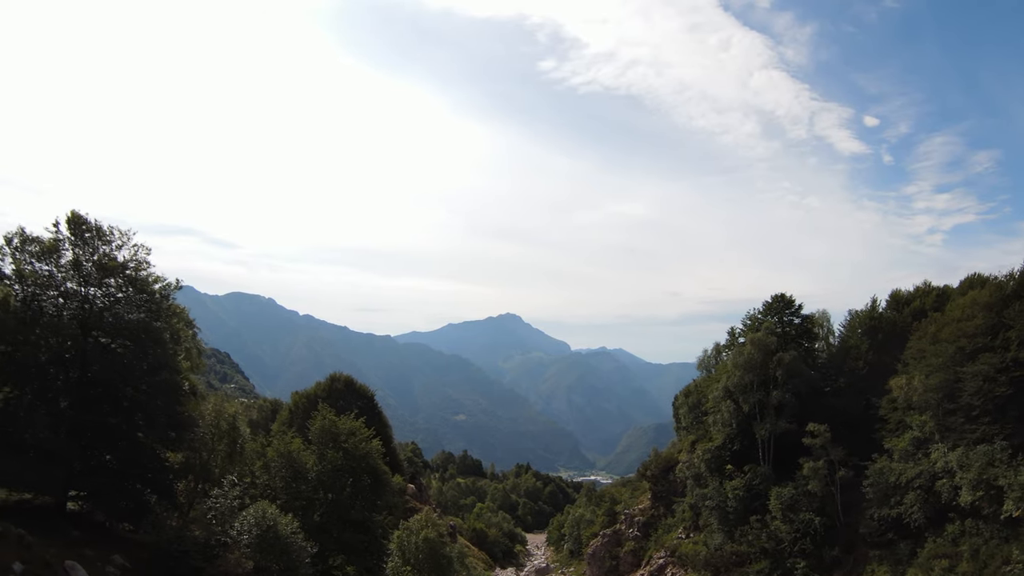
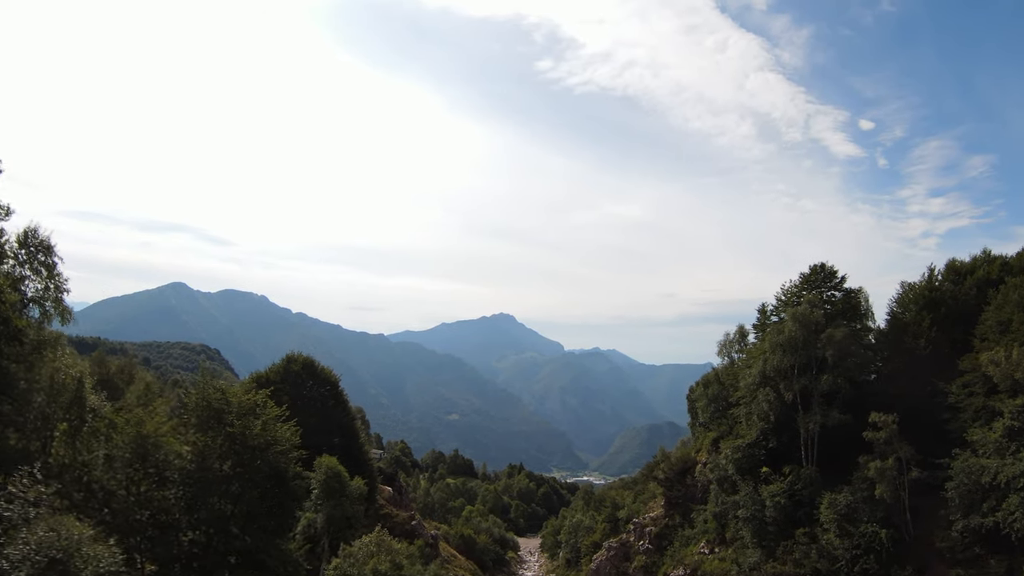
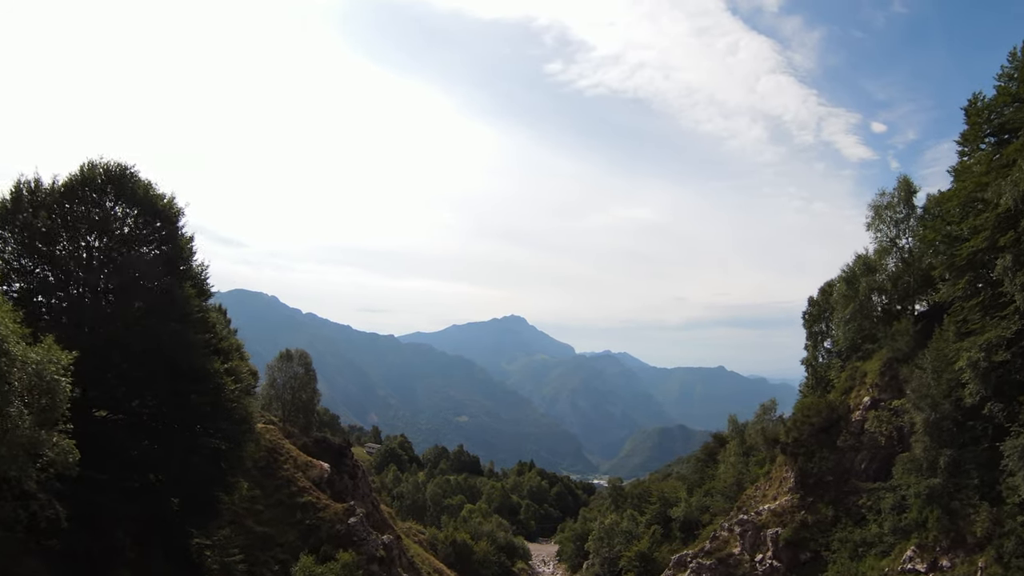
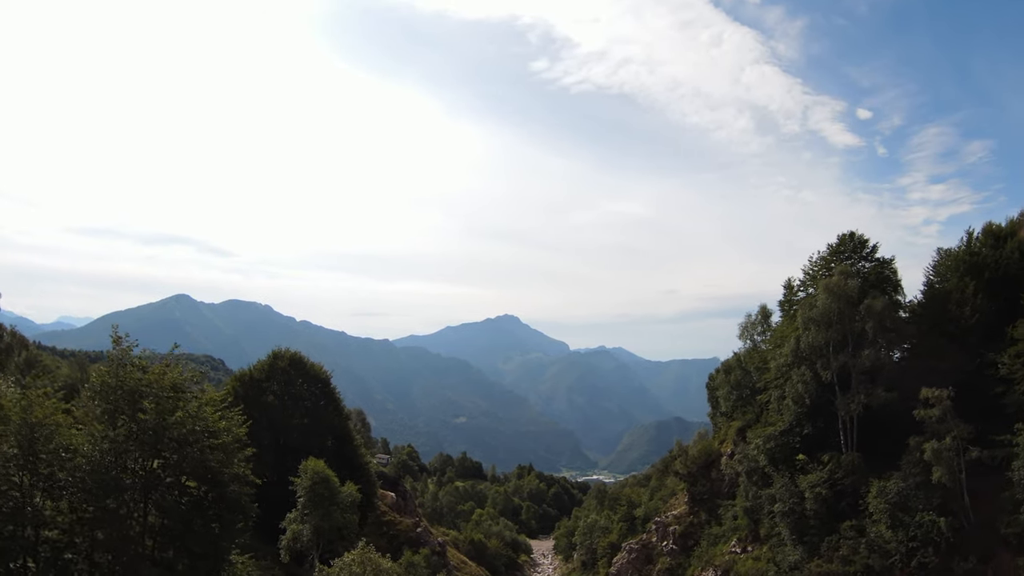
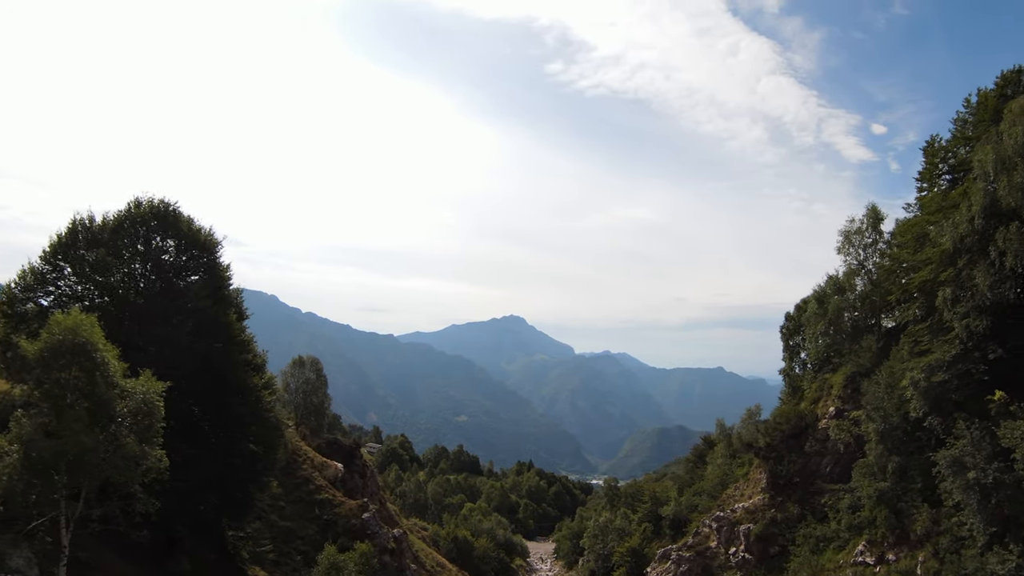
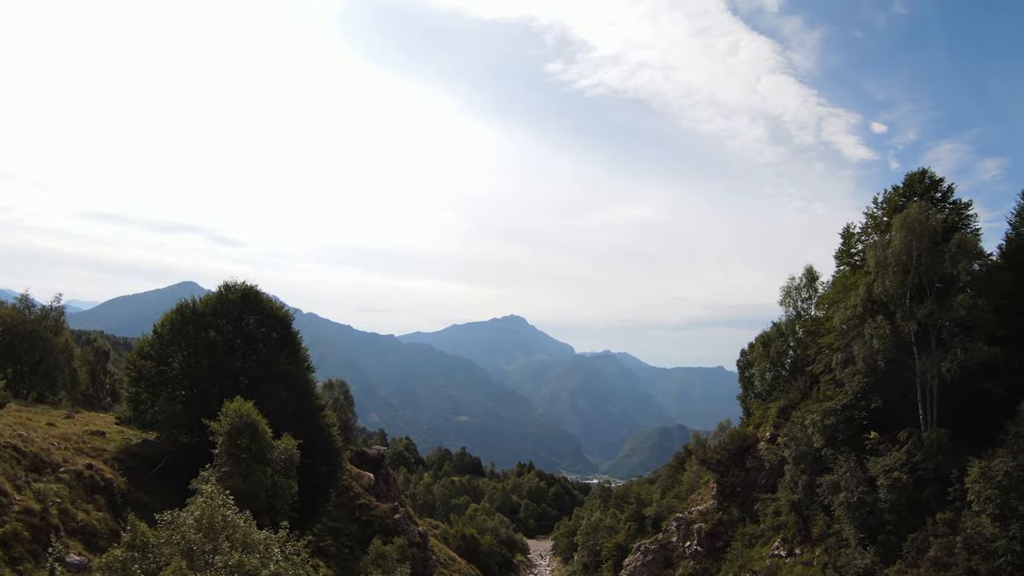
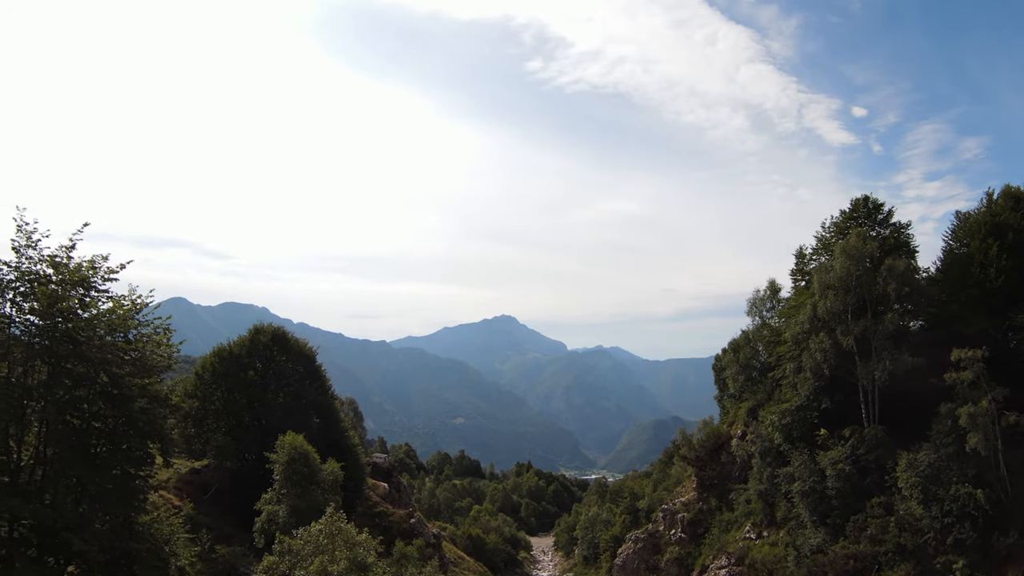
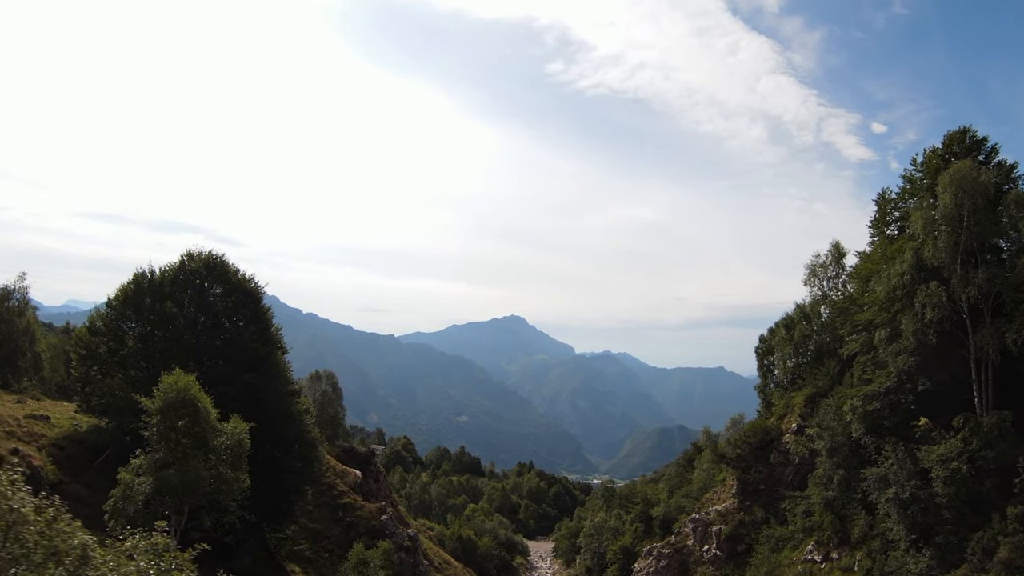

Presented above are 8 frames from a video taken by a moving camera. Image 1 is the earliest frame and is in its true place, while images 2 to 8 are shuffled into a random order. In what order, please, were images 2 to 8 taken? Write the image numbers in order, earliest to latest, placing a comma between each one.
2, 4, 7, 6, 8, 5, 3
